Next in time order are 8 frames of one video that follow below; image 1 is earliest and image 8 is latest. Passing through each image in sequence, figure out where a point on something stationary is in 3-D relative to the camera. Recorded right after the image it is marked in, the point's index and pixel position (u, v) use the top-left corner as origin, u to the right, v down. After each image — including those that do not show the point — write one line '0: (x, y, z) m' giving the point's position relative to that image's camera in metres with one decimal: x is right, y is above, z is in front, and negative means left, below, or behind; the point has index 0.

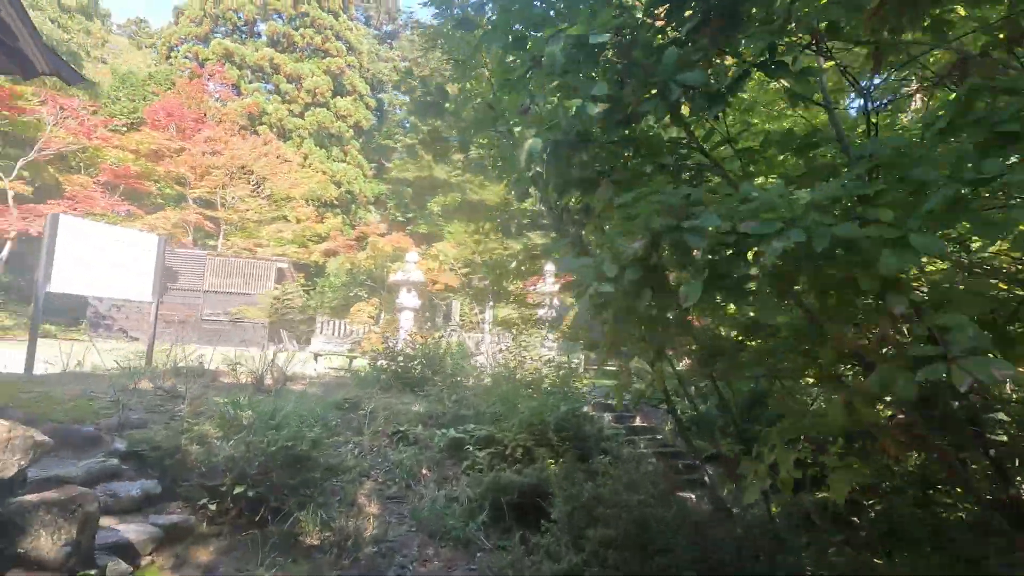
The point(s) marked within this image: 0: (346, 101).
0: (-2.3, +2.5, +7.5) m
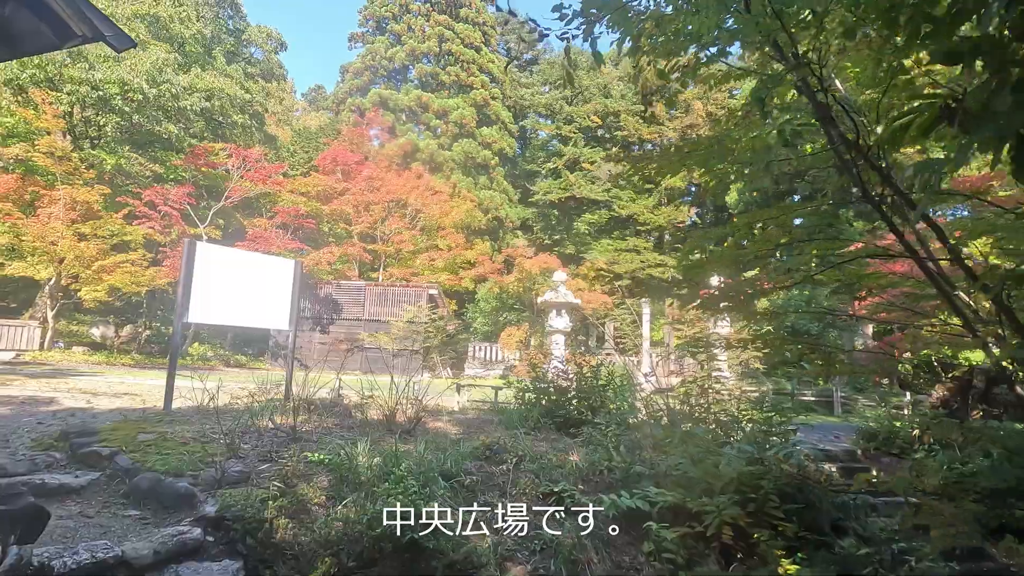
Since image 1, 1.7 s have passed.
0: (-0.3, +2.2, +7.1) m
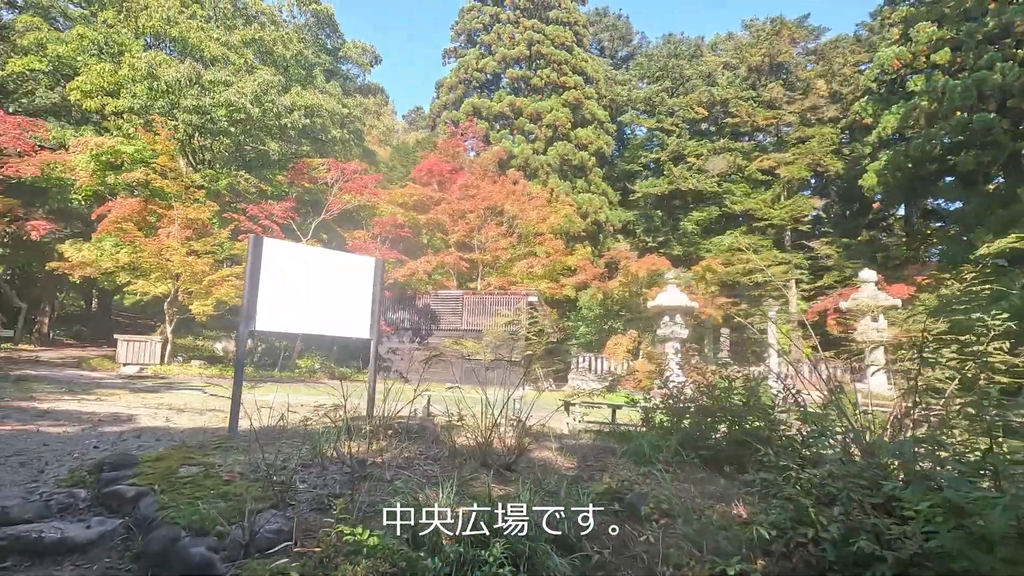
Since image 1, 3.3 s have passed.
0: (+0.9, +2.2, +6.3) m
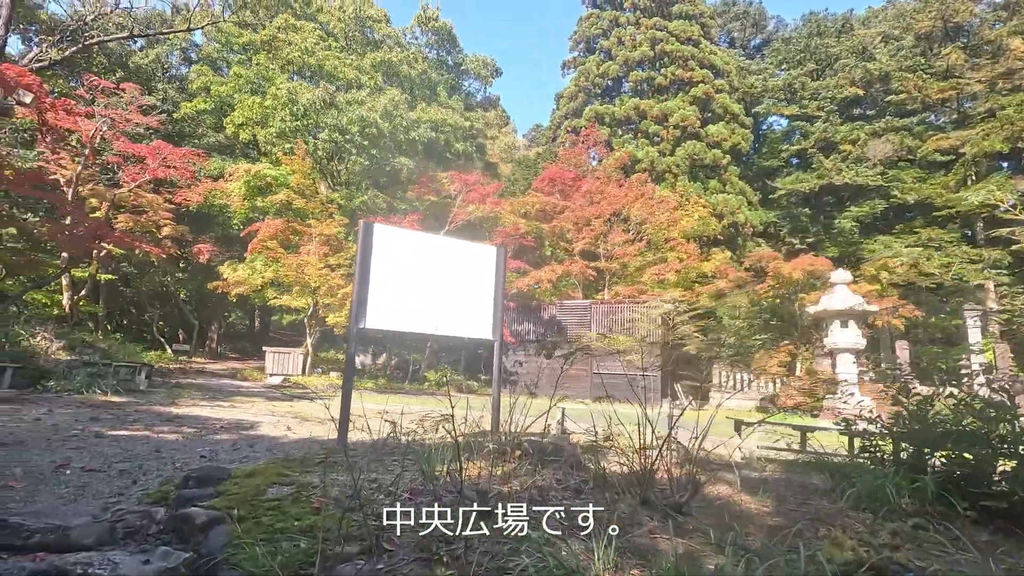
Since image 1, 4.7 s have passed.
0: (+2.2, +2.2, +5.3) m
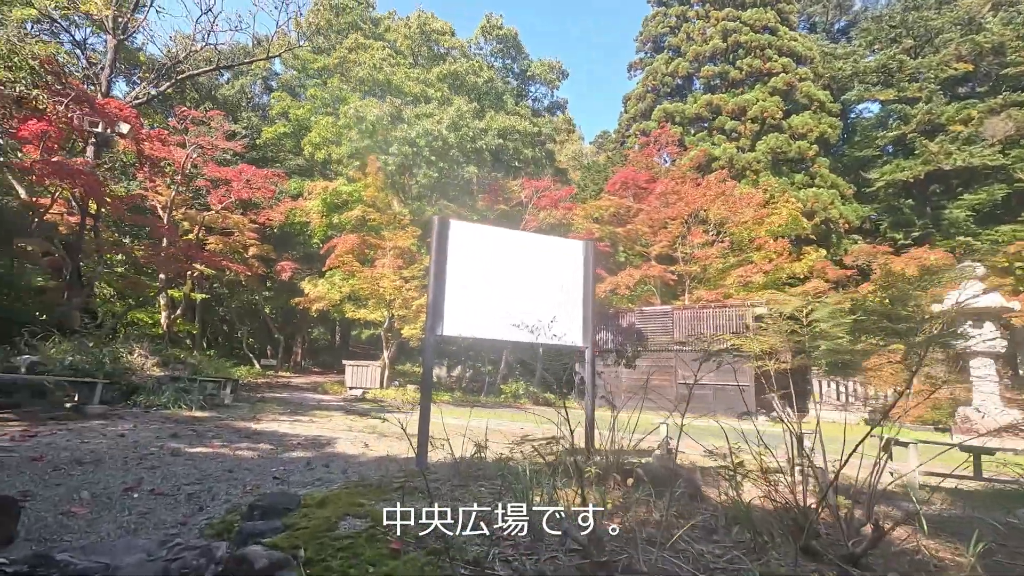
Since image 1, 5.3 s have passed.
0: (+2.9, +2.3, +4.7) m
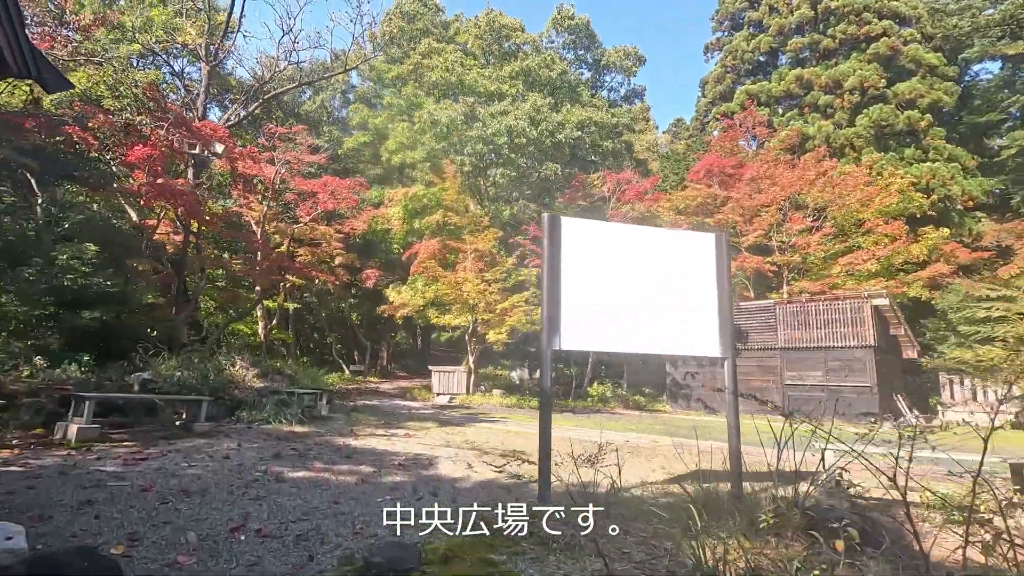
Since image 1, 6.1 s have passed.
0: (+3.6, +2.4, +4.0) m
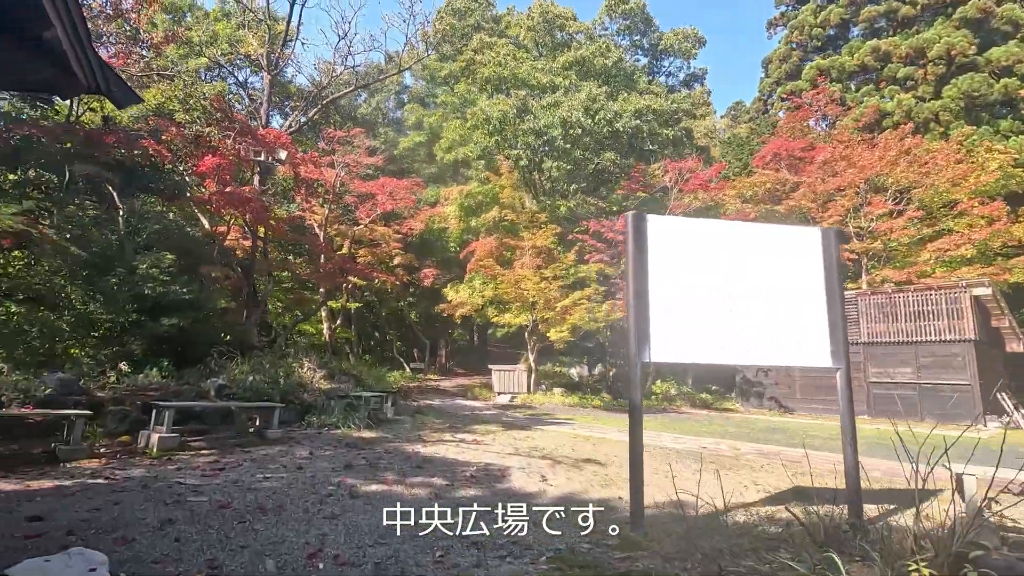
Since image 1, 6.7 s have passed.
0: (+4.0, +2.4, +3.4) m
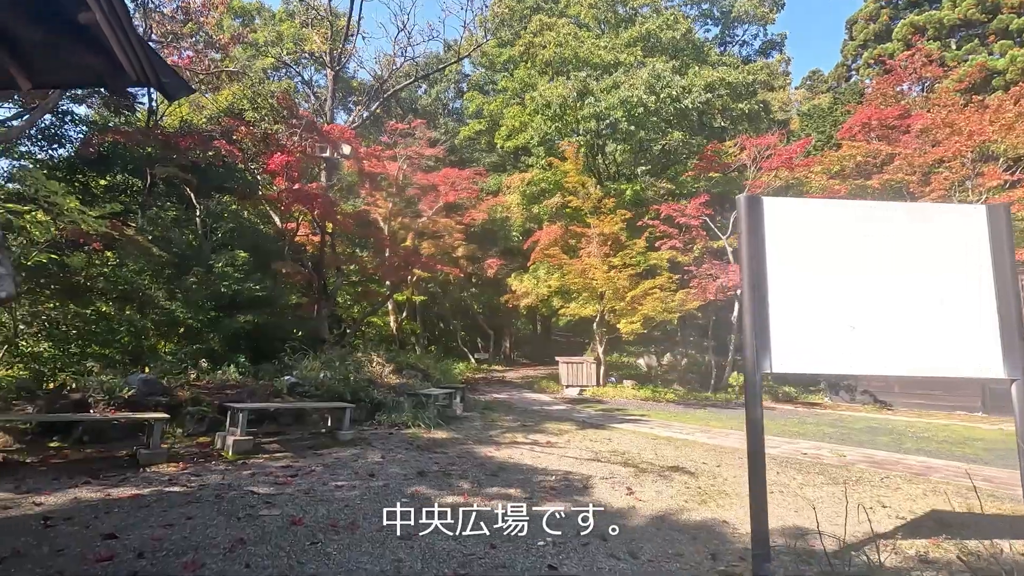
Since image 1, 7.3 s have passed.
0: (+4.4, +2.5, +2.6) m
